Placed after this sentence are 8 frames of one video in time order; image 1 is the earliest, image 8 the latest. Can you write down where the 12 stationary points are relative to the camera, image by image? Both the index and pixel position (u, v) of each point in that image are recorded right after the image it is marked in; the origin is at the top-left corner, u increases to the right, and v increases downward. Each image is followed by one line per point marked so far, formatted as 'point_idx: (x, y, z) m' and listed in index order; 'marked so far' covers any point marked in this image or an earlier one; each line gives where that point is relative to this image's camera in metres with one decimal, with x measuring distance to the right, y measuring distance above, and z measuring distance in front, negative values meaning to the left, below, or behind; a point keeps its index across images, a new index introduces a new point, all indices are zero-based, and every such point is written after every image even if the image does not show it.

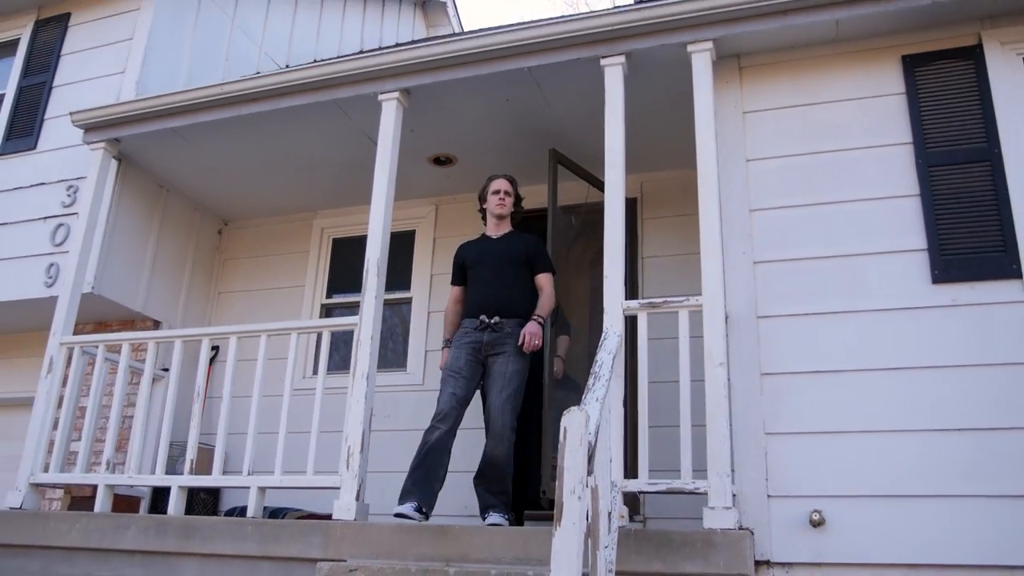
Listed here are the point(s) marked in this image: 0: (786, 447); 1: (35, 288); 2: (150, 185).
0: (+1.1, -0.6, +3.7) m
1: (-2.9, 0.0, +5.7) m
2: (-2.4, +0.7, +6.0) m
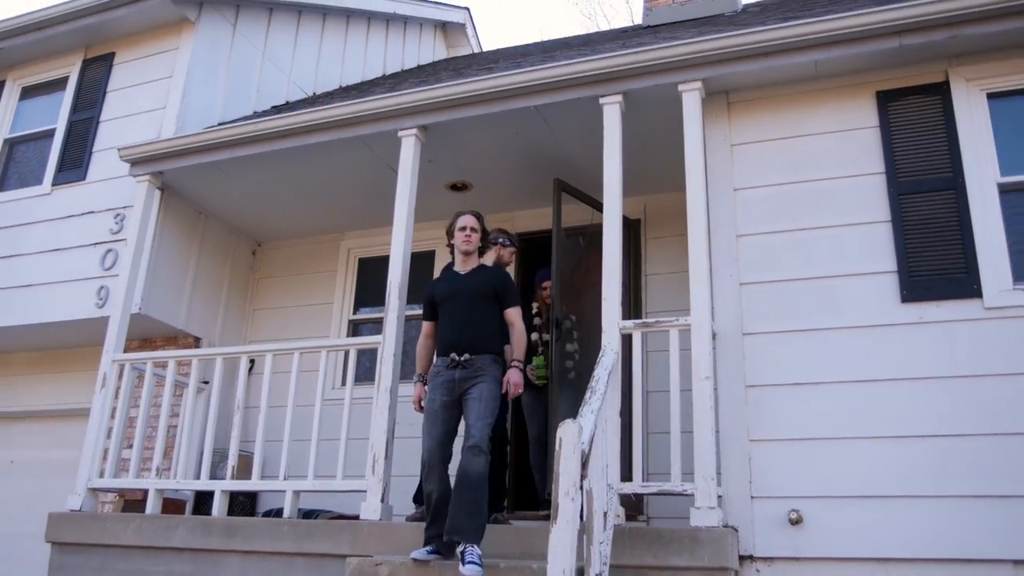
0: (+1.1, -0.7, +4.1) m
1: (-2.8, -0.1, +6.2) m
2: (-2.3, +0.5, +6.5) m
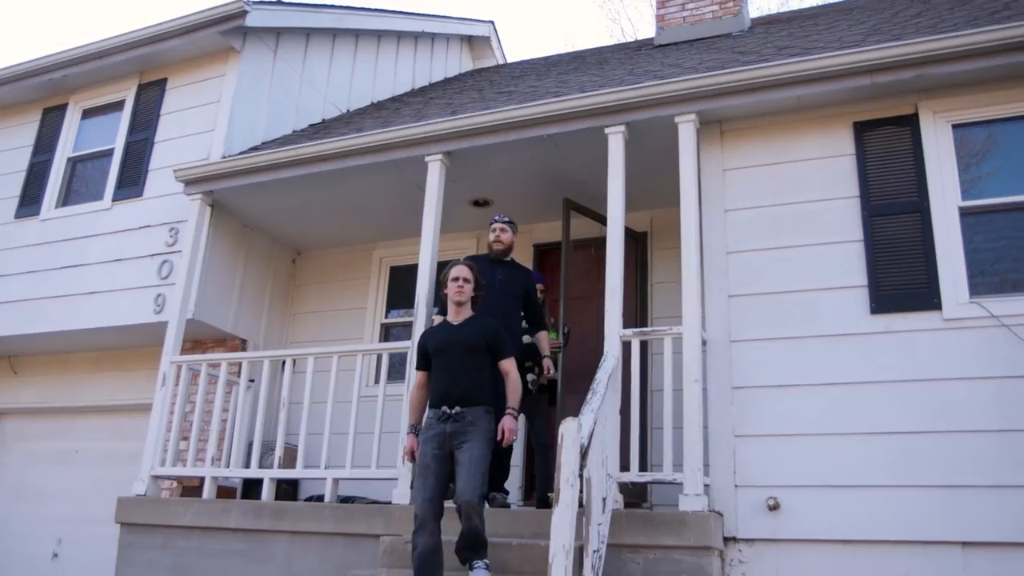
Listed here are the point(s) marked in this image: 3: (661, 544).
0: (+1.2, -0.8, +4.7) m
1: (-2.7, -0.2, +6.8) m
2: (-2.1, +0.5, +7.1) m
3: (+0.7, -1.2, +4.2) m
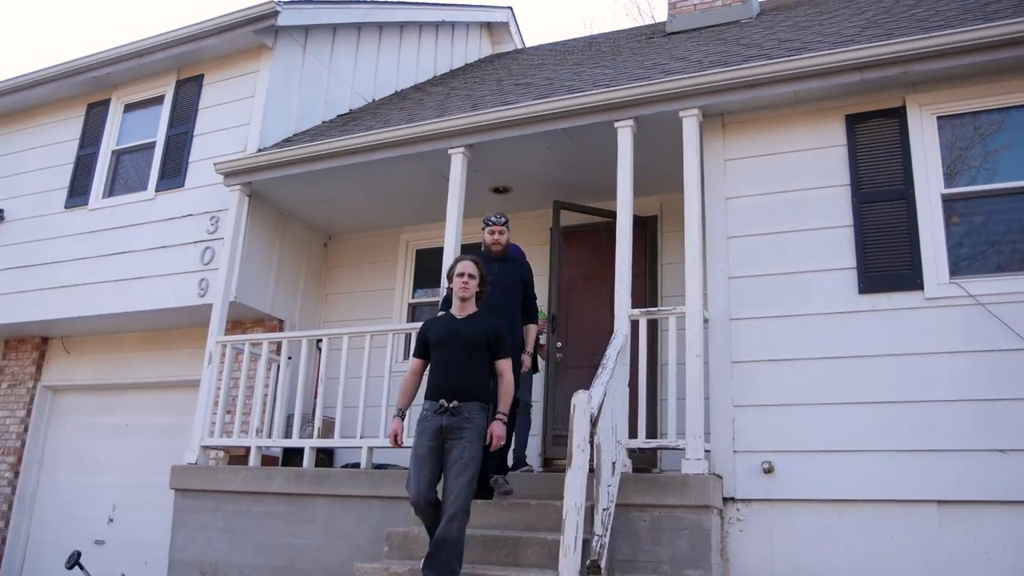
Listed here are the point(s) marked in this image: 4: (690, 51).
0: (+1.3, -0.7, +5.1) m
1: (-2.6, -0.1, +7.4) m
2: (-2.0, +0.6, +7.6) m
3: (+0.8, -1.1, +4.7) m
4: (+1.4, +1.9, +7.2) m
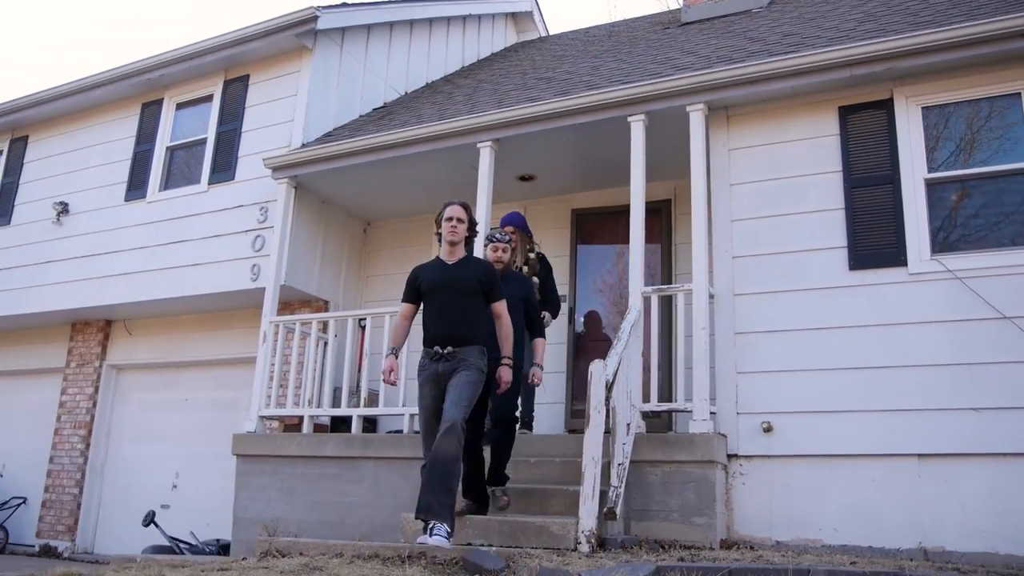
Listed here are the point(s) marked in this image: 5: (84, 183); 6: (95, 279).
0: (+1.5, -0.6, +5.7) m
1: (-2.3, +0.1, +8.0) m
2: (-1.8, +0.8, +8.2) m
3: (+0.9, -1.0, +5.3) m
4: (+1.6, +2.0, +7.7) m
5: (-4.5, +1.1, +9.7) m
6: (-4.1, +0.1, +9.1) m
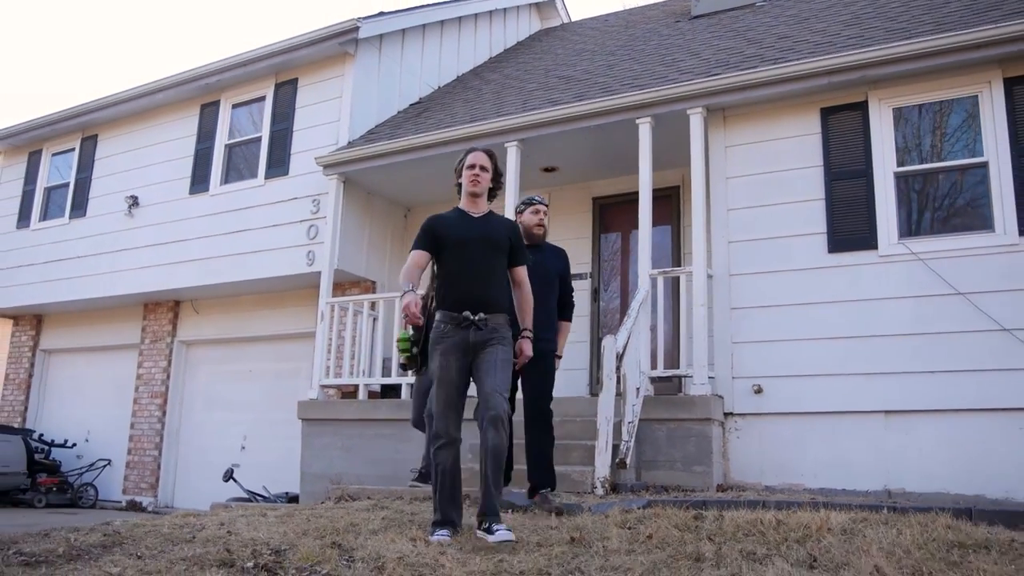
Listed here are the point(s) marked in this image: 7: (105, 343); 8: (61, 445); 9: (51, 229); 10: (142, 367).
0: (+1.7, -0.4, +6.6) m
1: (-2.1, +0.2, +9.1) m
2: (-1.5, +0.9, +9.2) m
3: (+1.1, -0.9, +6.3) m
4: (+1.8, +2.3, +8.5) m
5: (-4.2, +1.3, +10.7) m
6: (-3.8, +0.3, +10.2) m
7: (-5.1, -0.7, +11.5) m
8: (-5.6, -2.0, +11.6) m
9: (-5.8, +0.7, +11.7) m
10: (-4.4, -0.9, +10.9) m
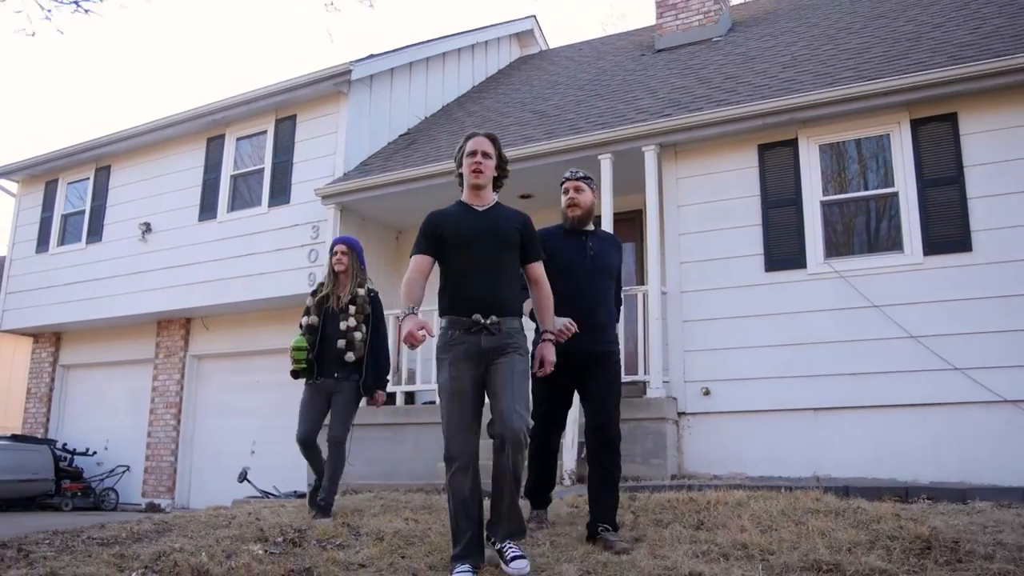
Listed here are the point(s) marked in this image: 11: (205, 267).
0: (+1.5, -0.6, +7.6) m
1: (-2.3, 0.0, +10.0) m
2: (-1.7, +0.7, +10.2) m
3: (+1.0, -1.0, +7.2) m
4: (+1.6, +2.1, +9.5) m
5: (-4.4, +1.0, +11.7) m
6: (-4.0, 0.0, +11.1) m
7: (-5.3, -0.9, +12.4) m
8: (-5.8, -2.2, +12.5) m
9: (-6.1, +0.5, +12.6) m
10: (-4.5, -1.2, +11.8) m
11: (-3.6, +0.2, +10.9) m
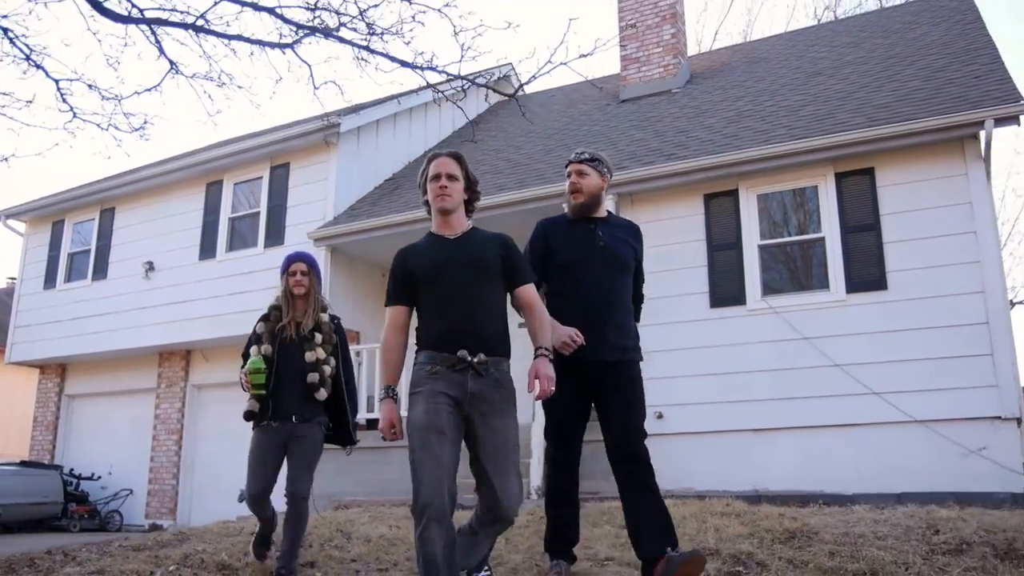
0: (+1.3, -0.9, +8.5) m
1: (-2.5, -0.4, +10.9) m
2: (-2.0, +0.3, +11.1) m
3: (+0.7, -1.3, +8.1) m
4: (+1.3, +1.8, +10.5) m
5: (-4.7, +0.6, +12.5) m
6: (-4.3, -0.4, +12.0) m
7: (-5.6, -1.4, +13.2) m
8: (-6.1, -2.7, +13.3) m
9: (-6.4, 0.0, +13.4) m
10: (-4.8, -1.6, +12.6) m
11: (-3.9, -0.2, +11.8) m
